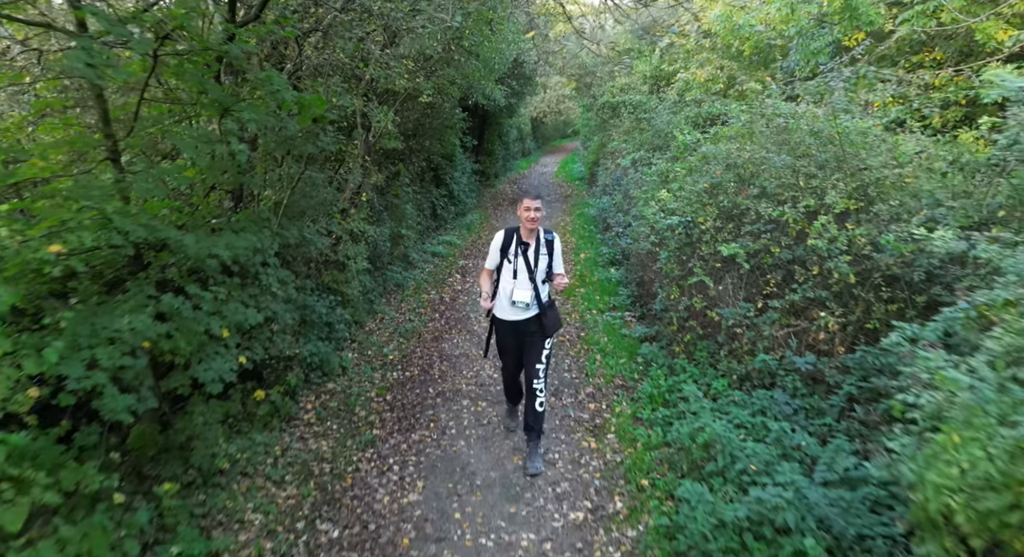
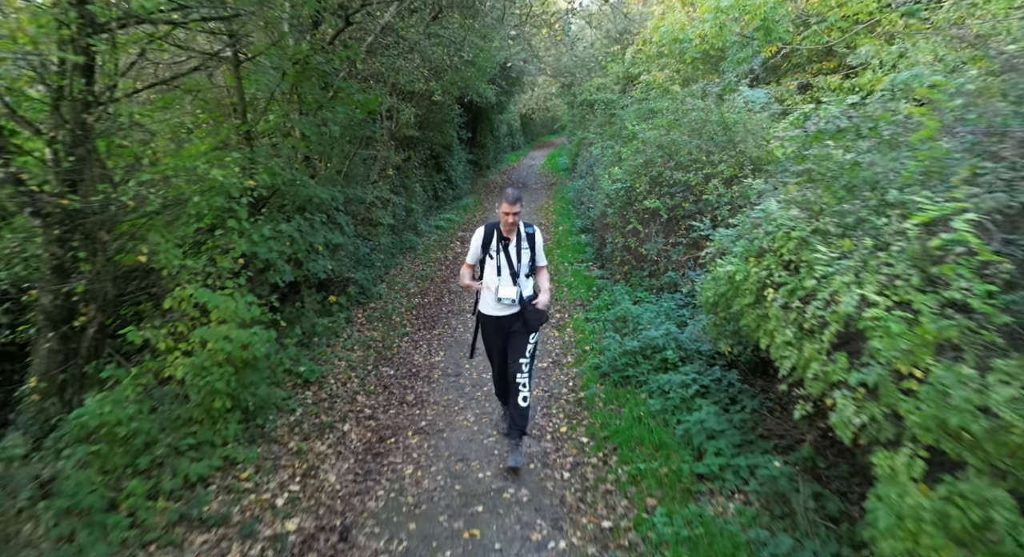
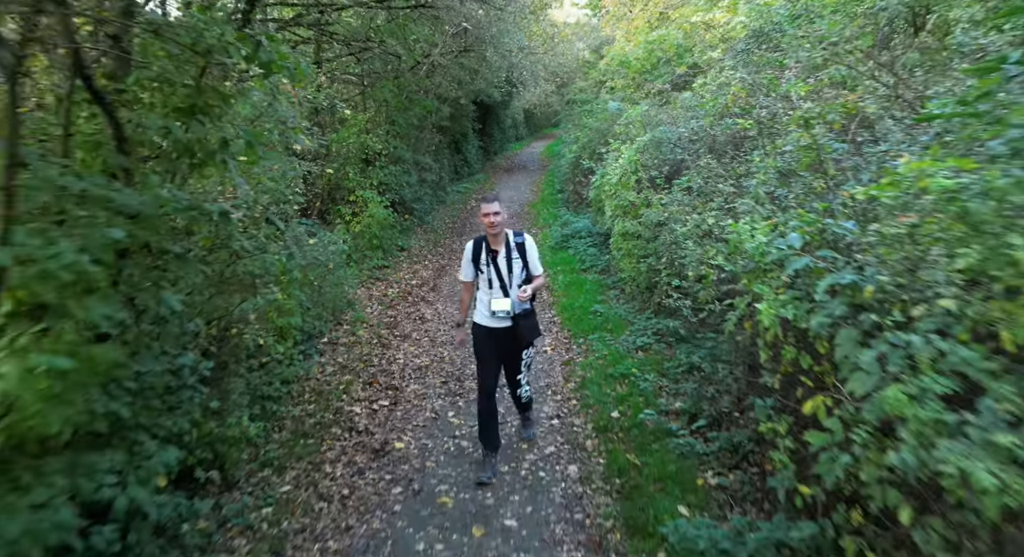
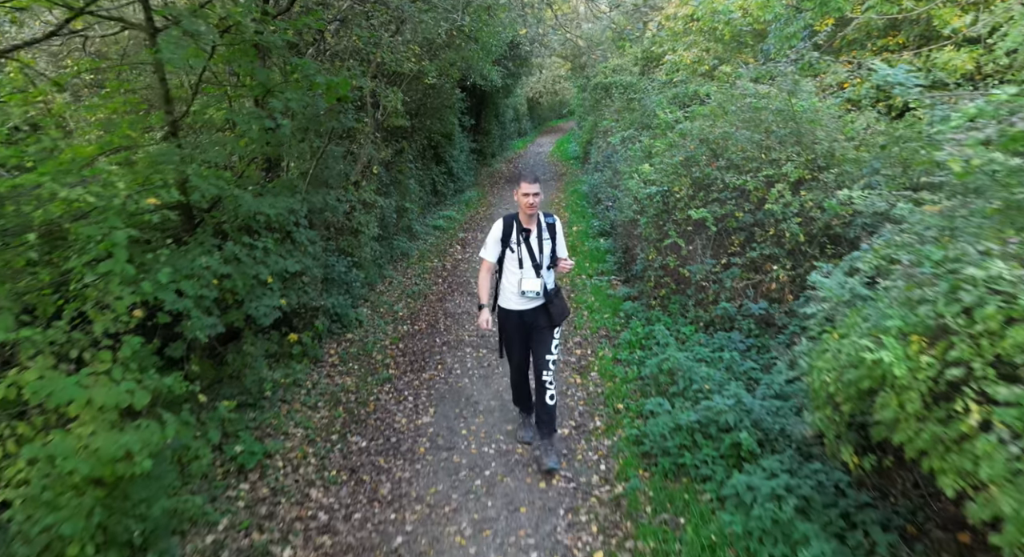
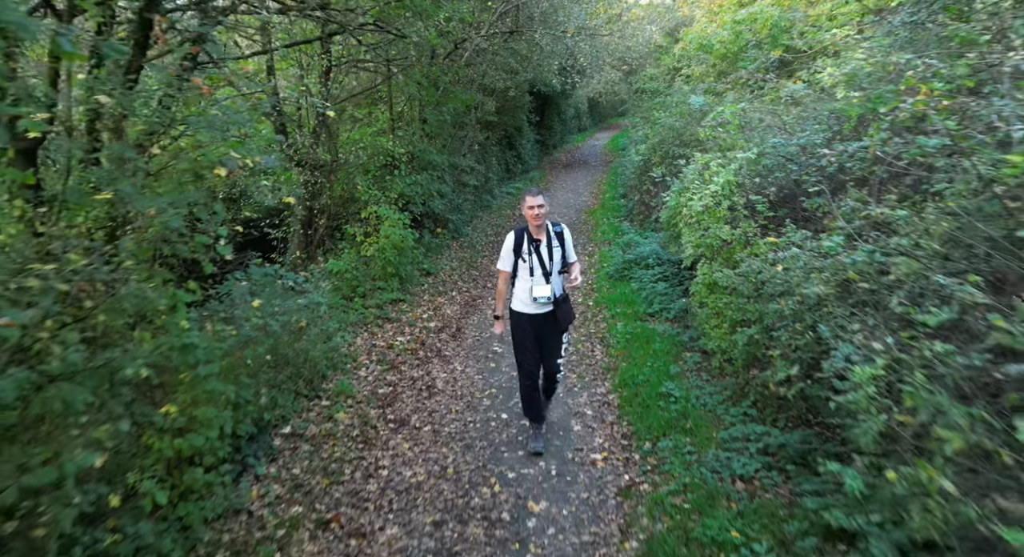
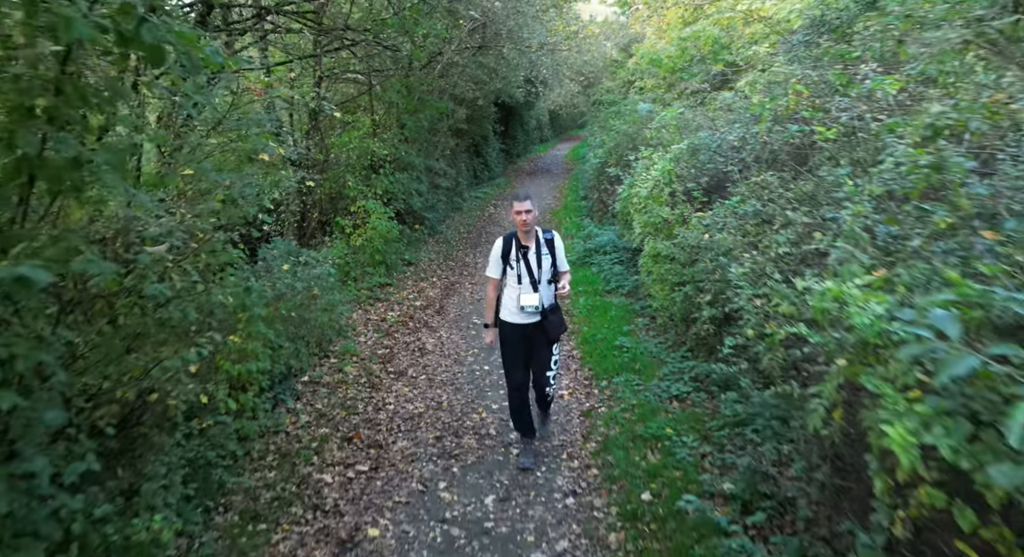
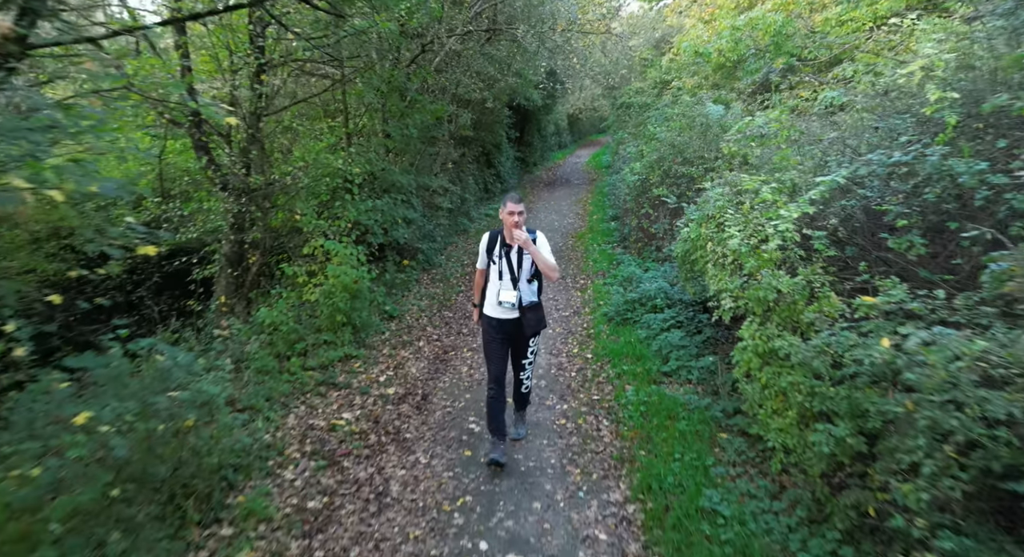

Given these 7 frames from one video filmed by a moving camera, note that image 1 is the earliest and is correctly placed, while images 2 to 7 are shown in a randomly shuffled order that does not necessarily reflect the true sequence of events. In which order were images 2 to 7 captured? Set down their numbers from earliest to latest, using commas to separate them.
4, 2, 7, 5, 6, 3
